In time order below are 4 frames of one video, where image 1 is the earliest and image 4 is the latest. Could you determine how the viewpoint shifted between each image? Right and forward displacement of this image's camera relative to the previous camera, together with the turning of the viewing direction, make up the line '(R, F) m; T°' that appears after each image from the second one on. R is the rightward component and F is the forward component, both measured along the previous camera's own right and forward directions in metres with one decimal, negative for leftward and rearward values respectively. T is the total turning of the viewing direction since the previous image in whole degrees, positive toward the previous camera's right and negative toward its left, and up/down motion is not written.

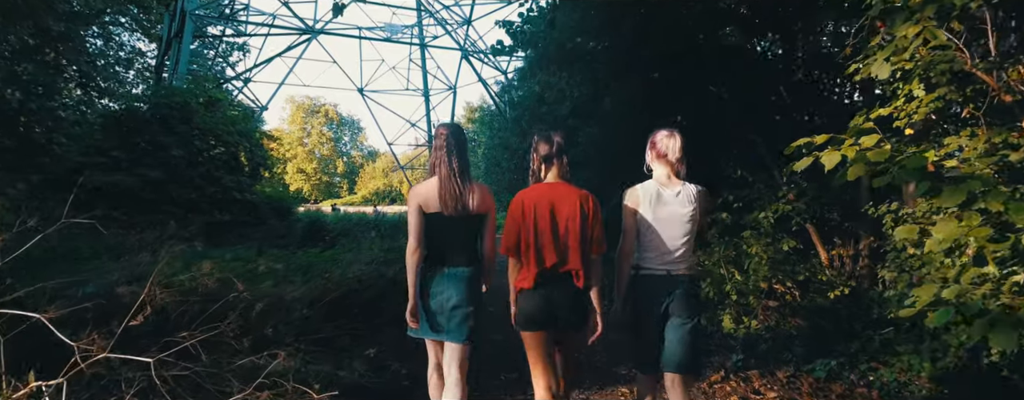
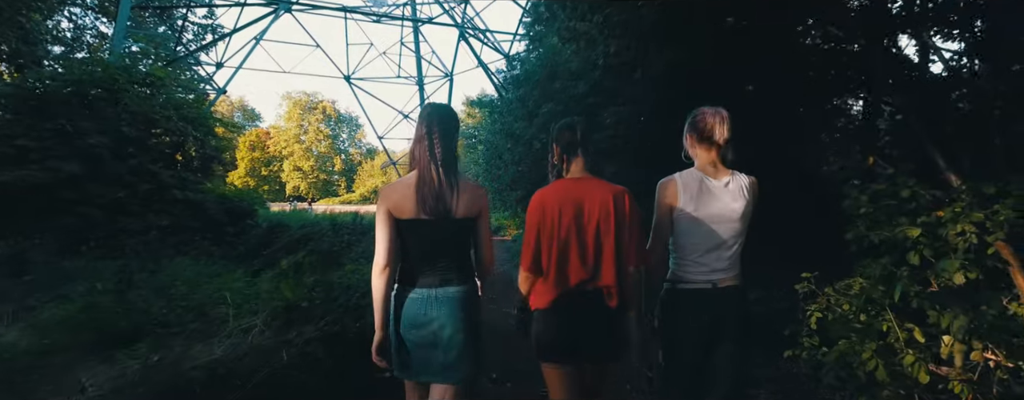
(-0.1, +1.5) m; 0°
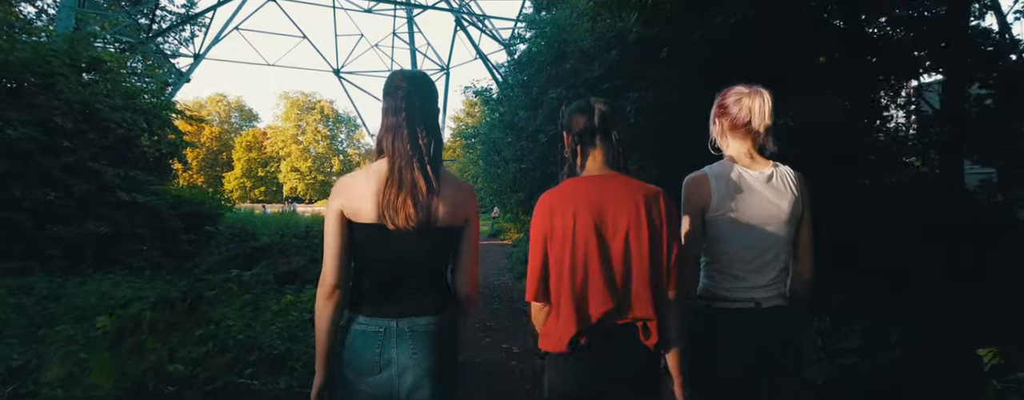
(0.0, +0.9) m; 0°
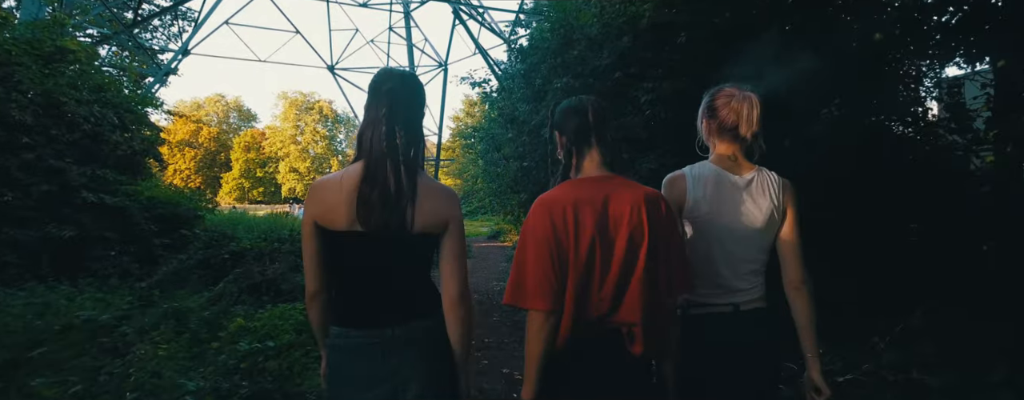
(0.0, +0.4) m; 0°
